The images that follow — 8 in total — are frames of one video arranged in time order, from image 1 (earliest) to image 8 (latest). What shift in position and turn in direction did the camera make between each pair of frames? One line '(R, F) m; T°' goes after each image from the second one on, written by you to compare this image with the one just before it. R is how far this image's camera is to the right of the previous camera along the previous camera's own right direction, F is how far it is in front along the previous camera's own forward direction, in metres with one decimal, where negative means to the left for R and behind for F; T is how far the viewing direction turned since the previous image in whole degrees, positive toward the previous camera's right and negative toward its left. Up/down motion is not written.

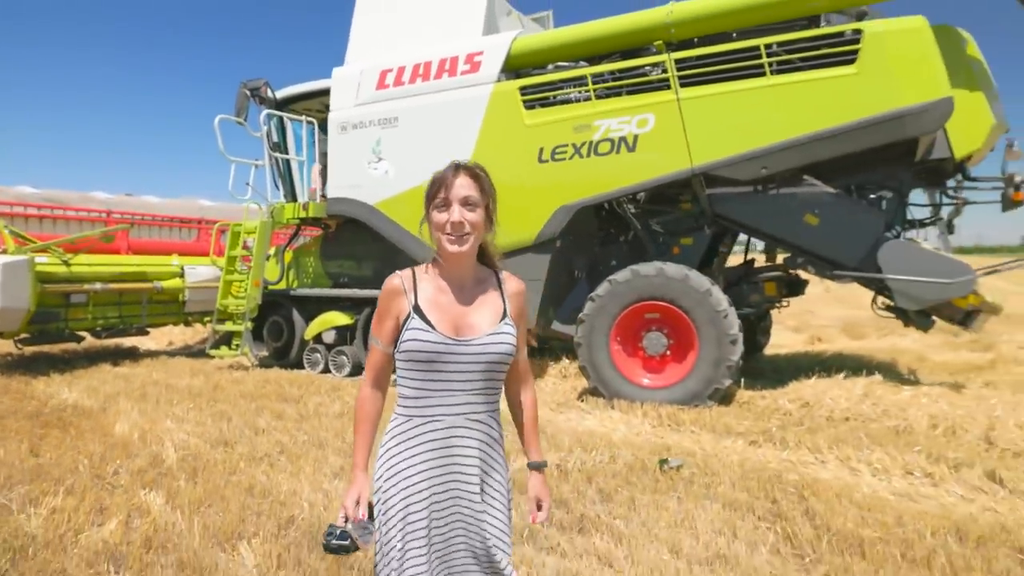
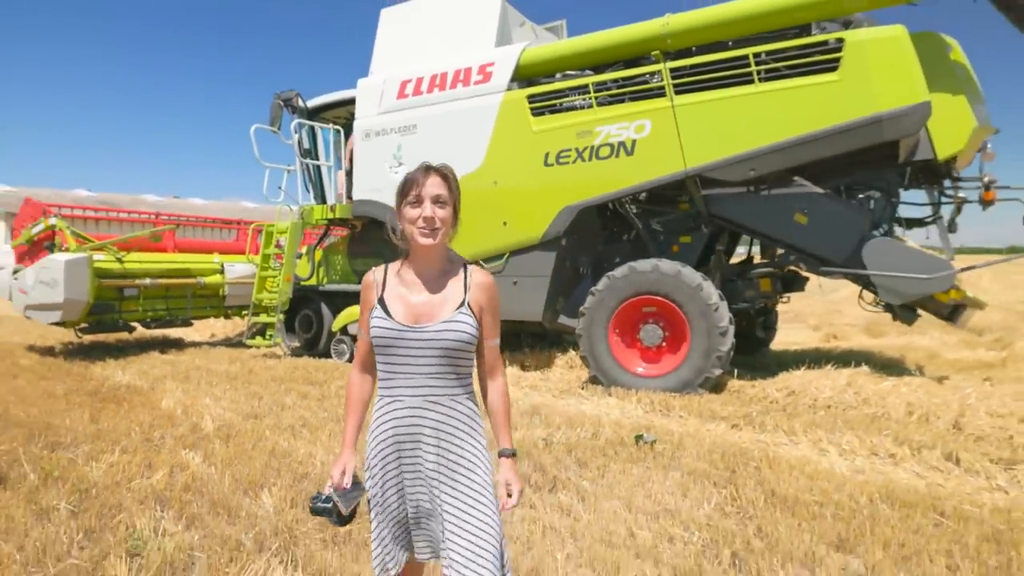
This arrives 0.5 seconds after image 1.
(+0.2, -0.4) m; -3°
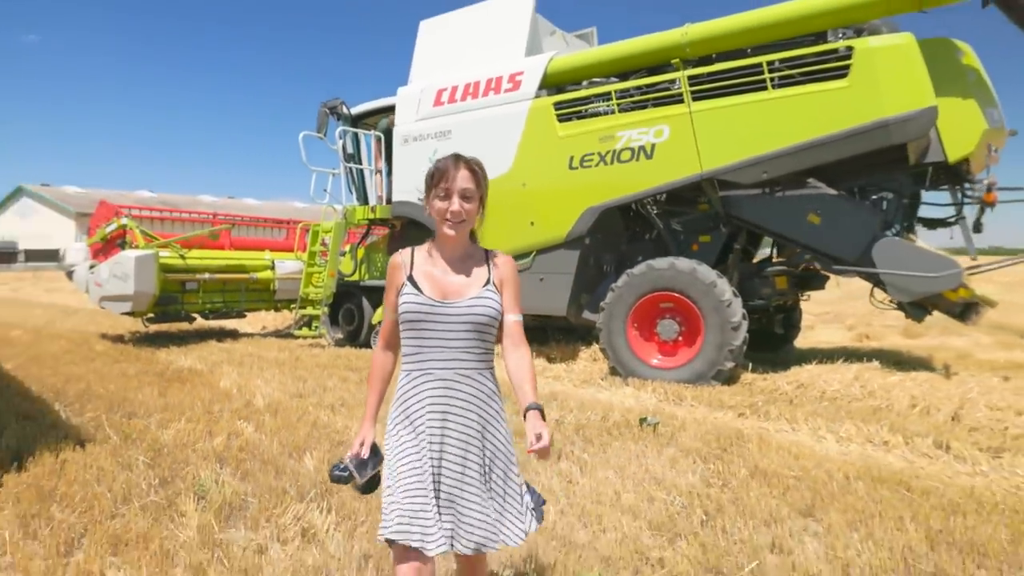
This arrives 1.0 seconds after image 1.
(+0.2, -0.4) m; -4°
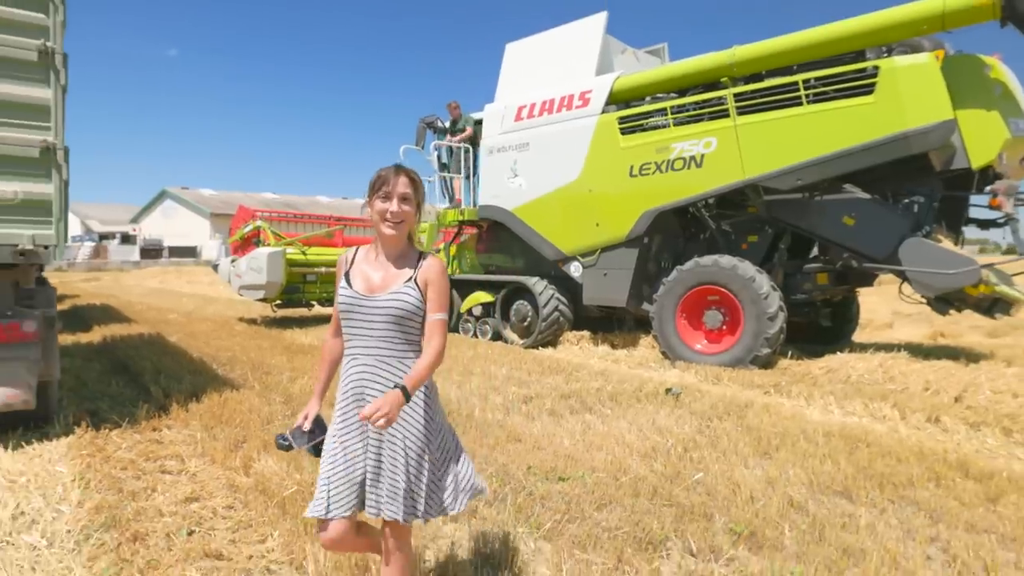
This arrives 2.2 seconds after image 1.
(+0.4, -0.9) m; -8°
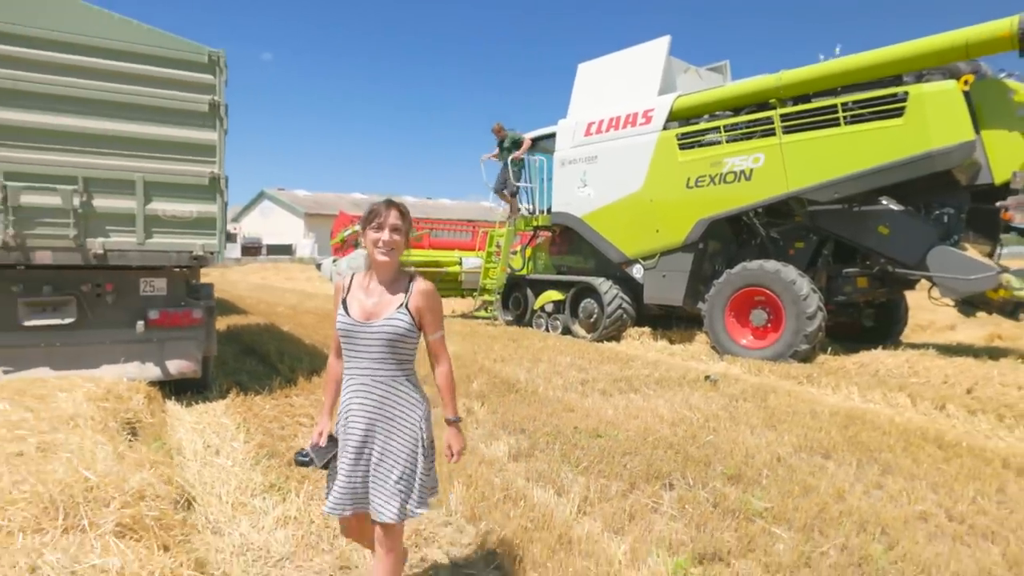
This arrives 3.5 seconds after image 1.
(+0.2, -0.9) m; -6°
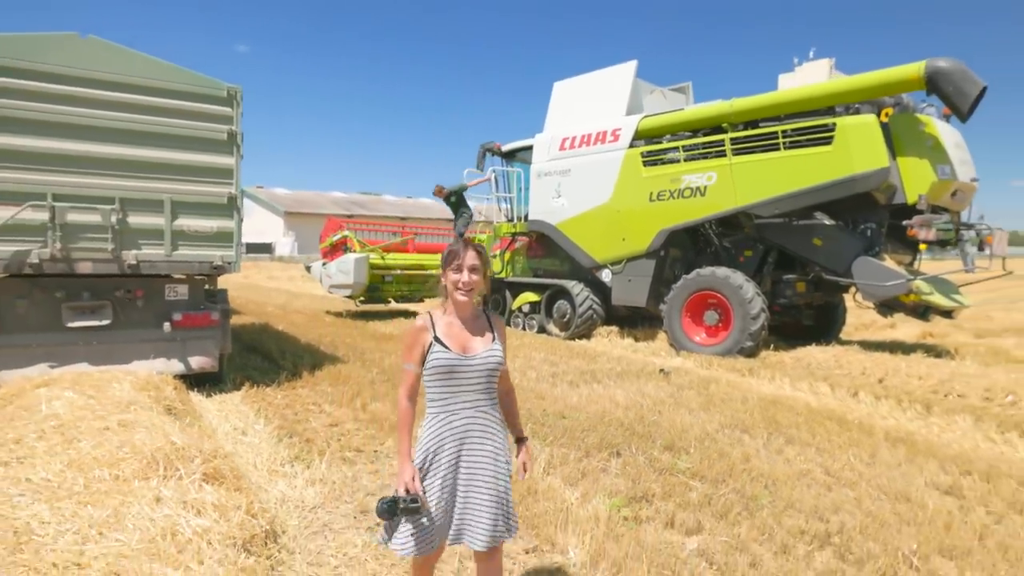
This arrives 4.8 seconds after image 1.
(0.0, -0.9) m; +2°
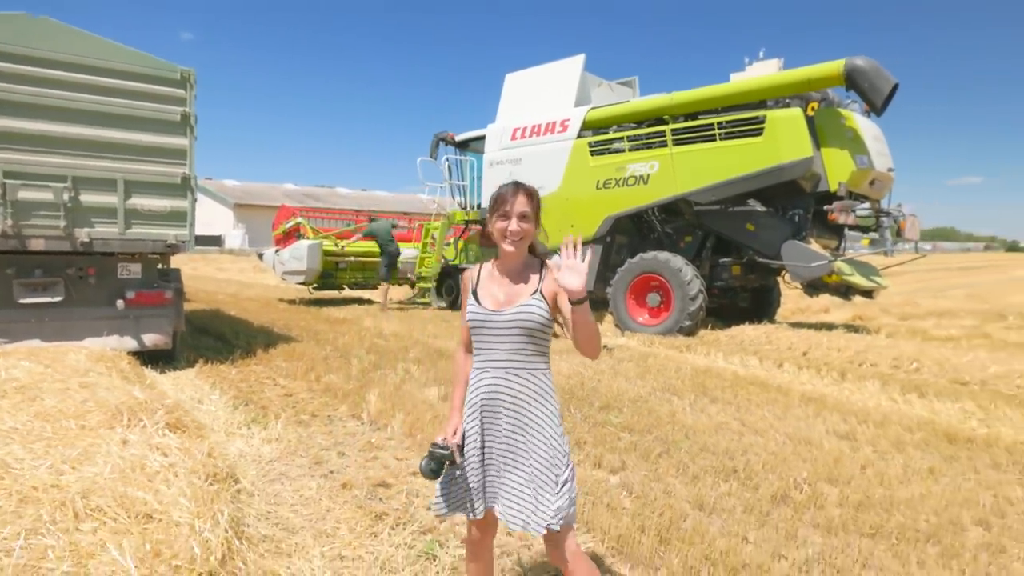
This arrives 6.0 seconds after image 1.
(+0.1, -0.3) m; +4°
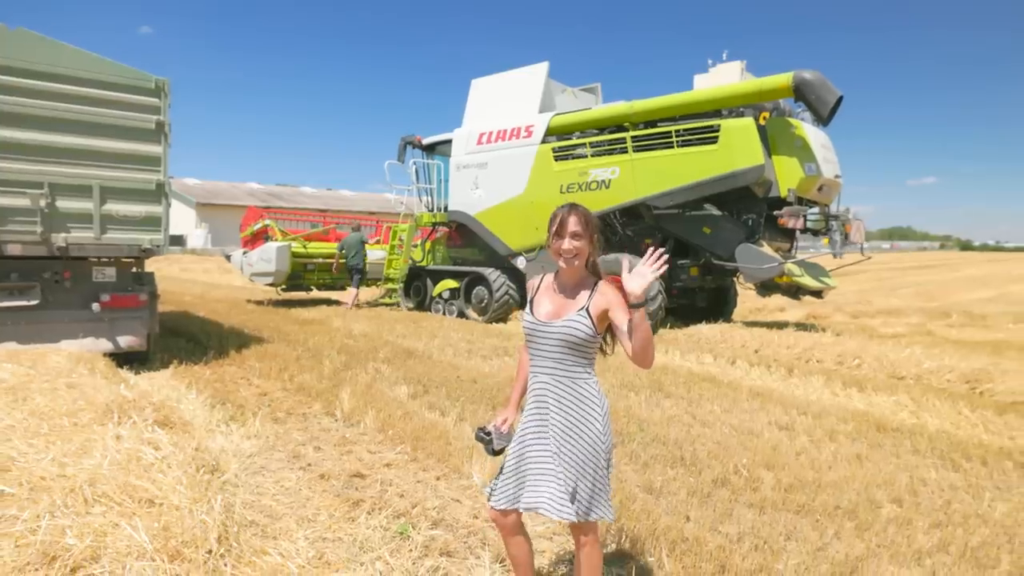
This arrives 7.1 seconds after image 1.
(0.0, -0.3) m; +3°
